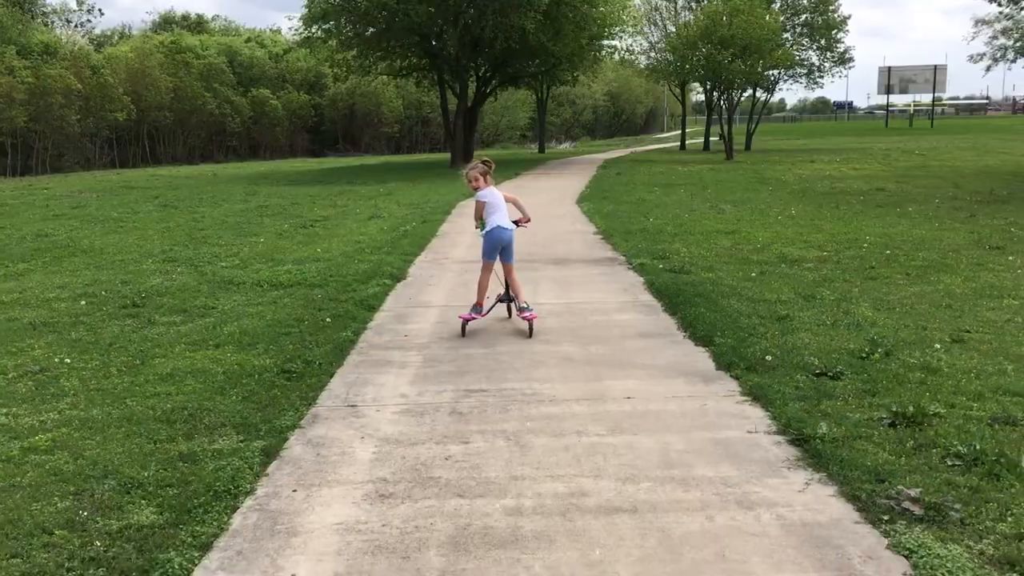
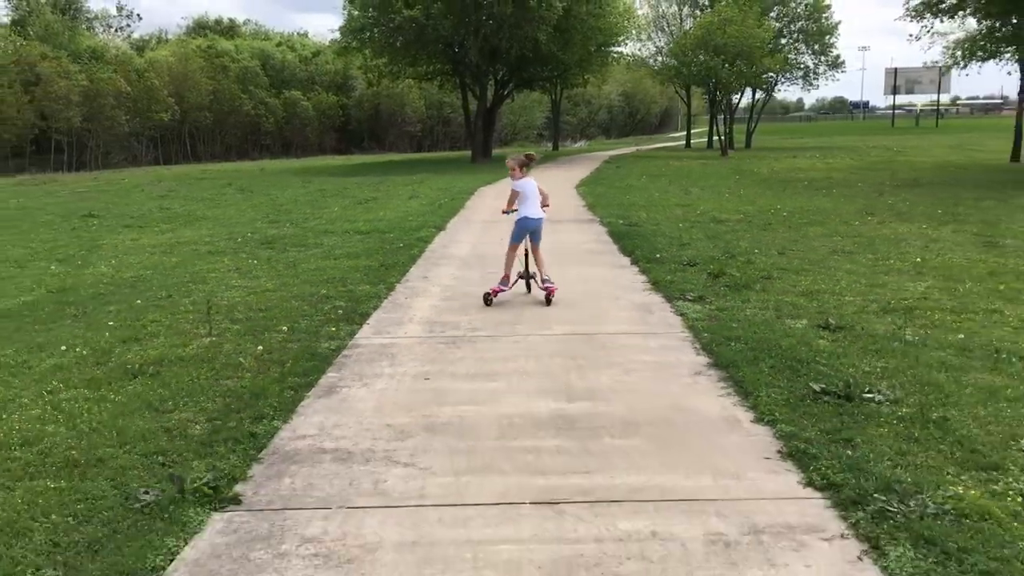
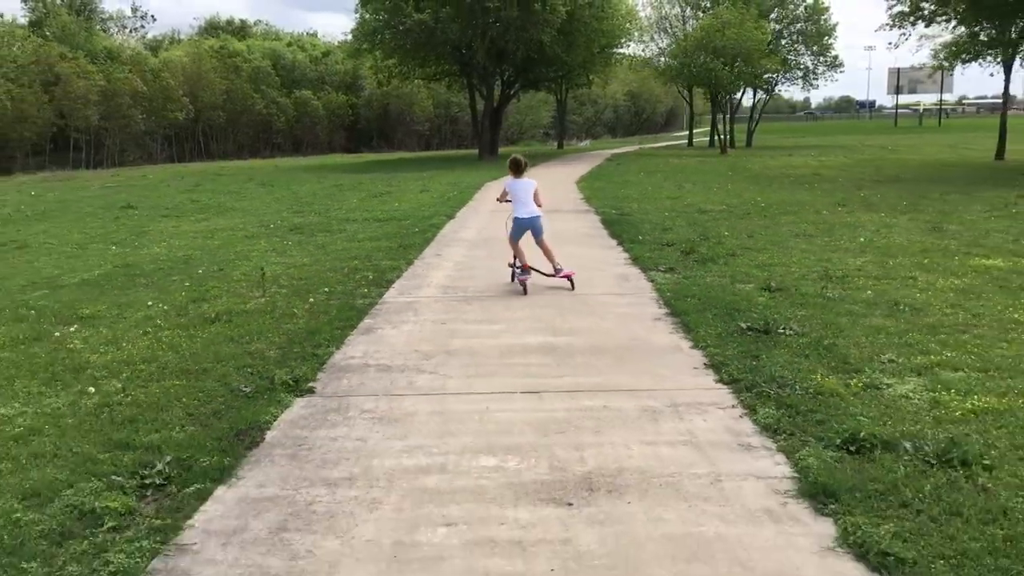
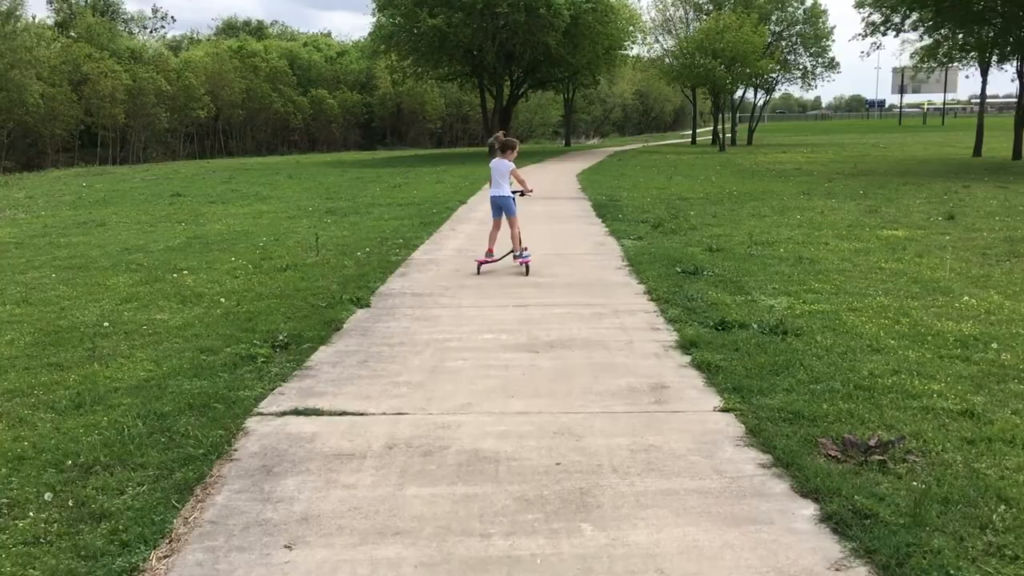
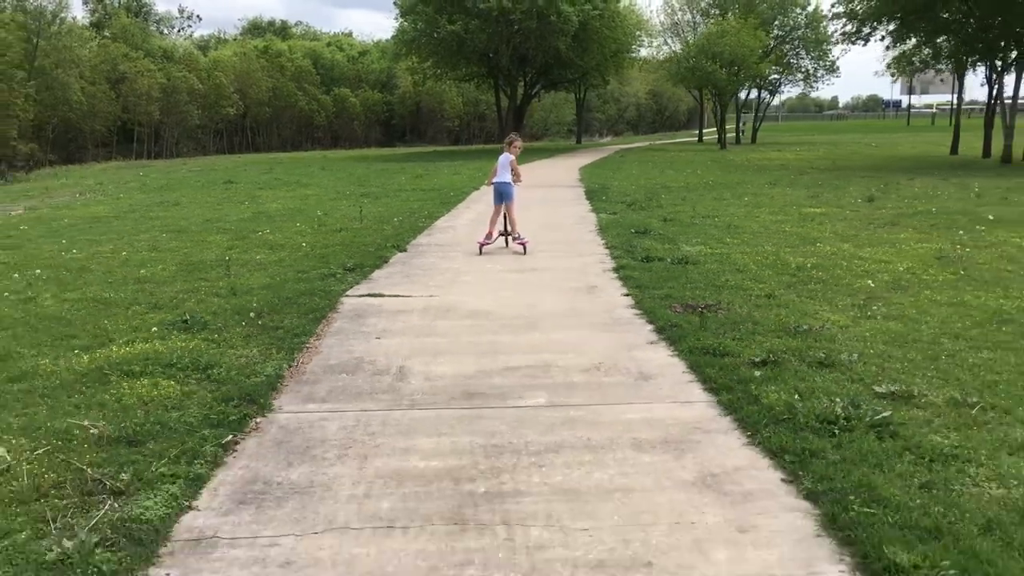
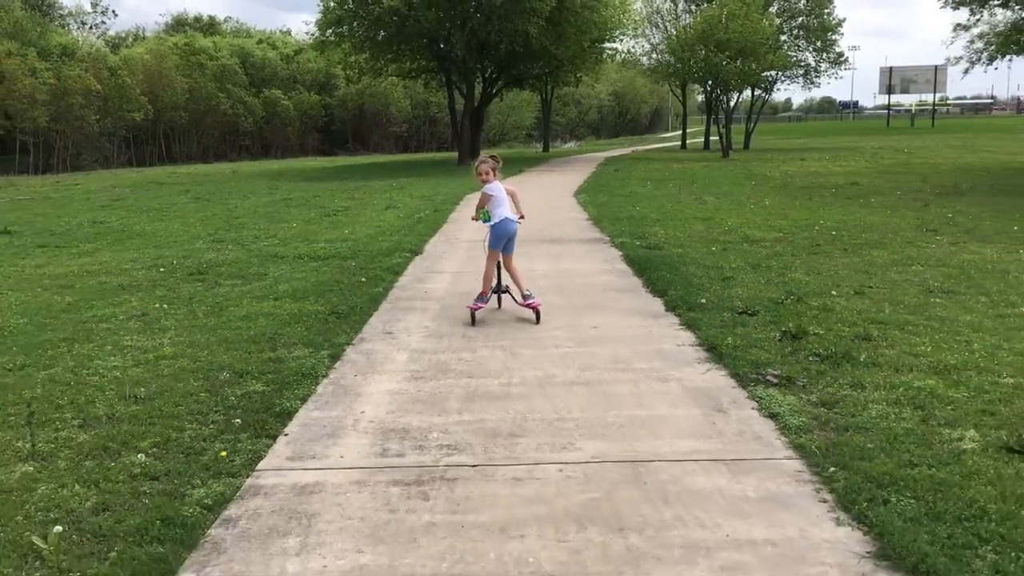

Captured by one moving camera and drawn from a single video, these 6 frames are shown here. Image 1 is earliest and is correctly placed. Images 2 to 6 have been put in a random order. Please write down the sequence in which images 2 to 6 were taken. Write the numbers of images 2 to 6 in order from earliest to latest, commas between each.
6, 2, 3, 4, 5
